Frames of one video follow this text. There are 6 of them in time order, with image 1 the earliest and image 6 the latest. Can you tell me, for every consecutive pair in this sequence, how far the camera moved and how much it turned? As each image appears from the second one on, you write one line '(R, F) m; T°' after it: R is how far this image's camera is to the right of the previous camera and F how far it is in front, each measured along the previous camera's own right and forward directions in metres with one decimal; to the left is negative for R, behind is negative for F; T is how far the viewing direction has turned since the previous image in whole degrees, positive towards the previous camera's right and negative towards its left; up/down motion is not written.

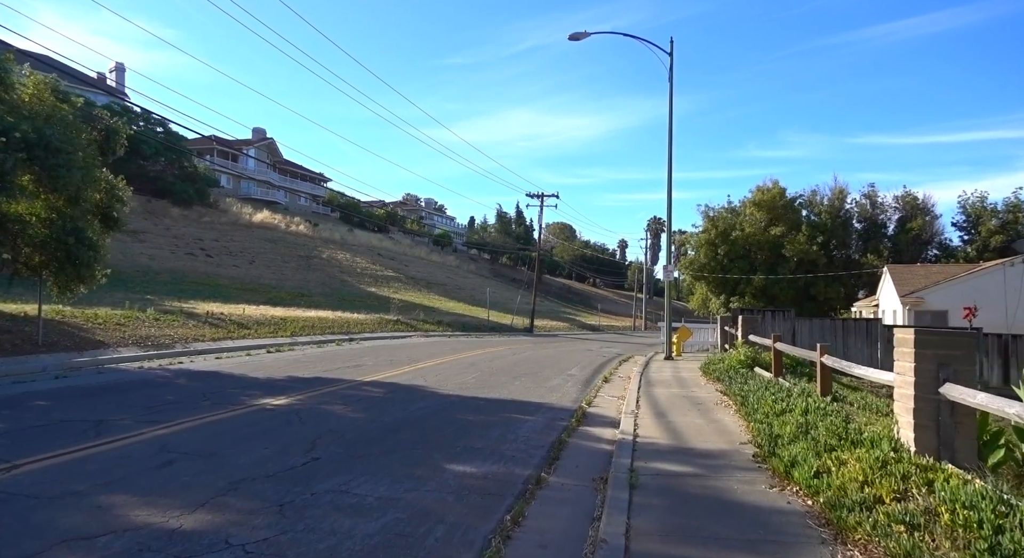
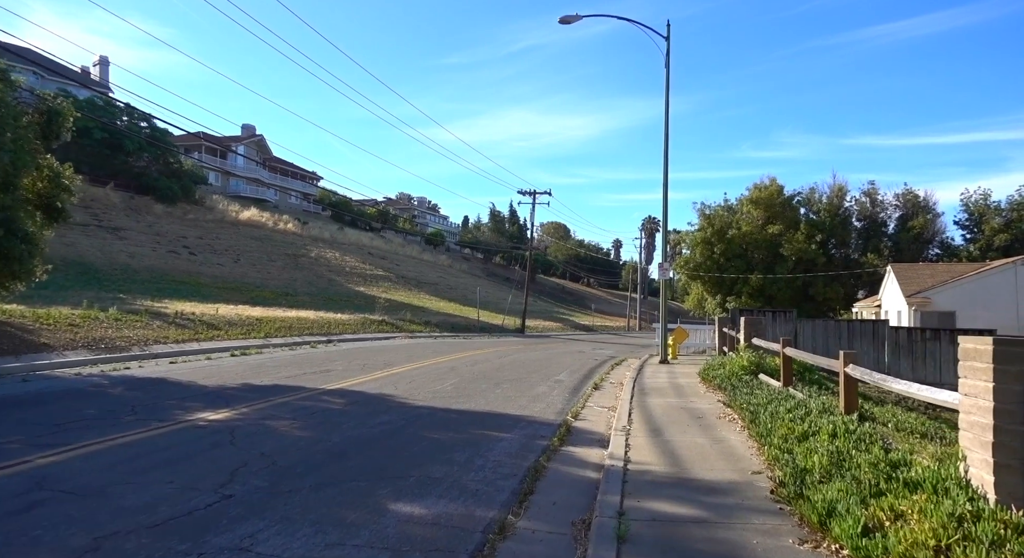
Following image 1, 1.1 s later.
(+0.3, +1.5) m; 0°
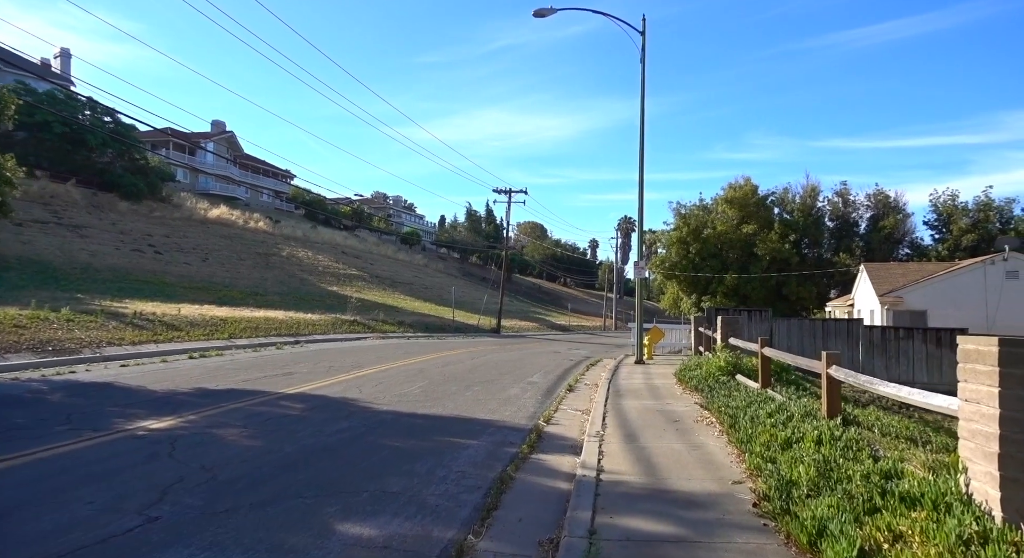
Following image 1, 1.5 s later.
(+0.1, +0.5) m; +2°
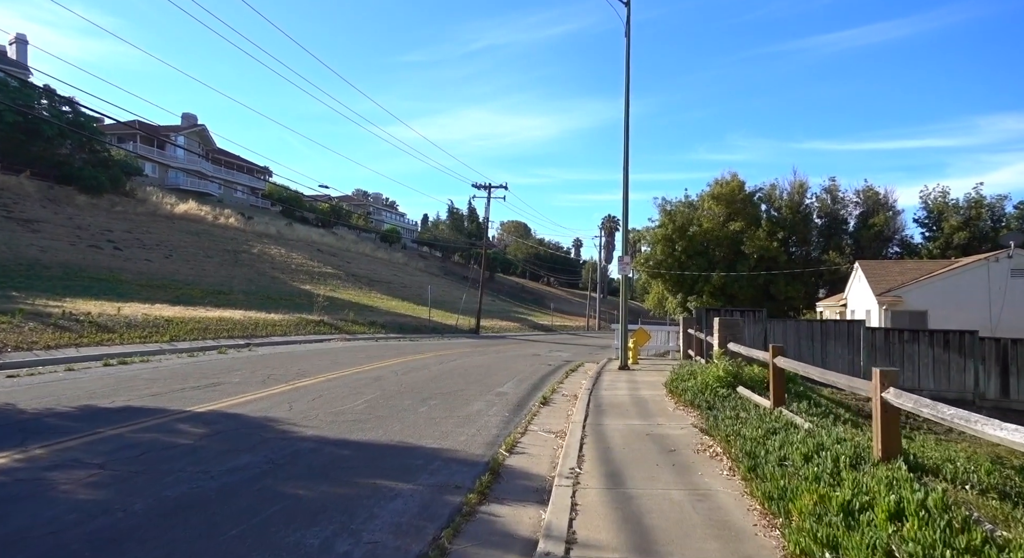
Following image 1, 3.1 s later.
(+0.4, +2.2) m; +1°
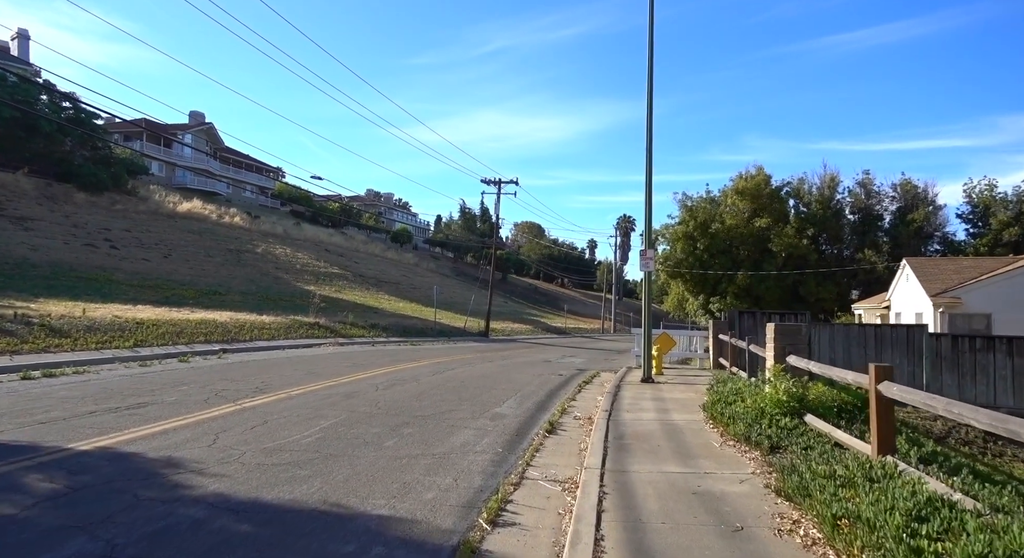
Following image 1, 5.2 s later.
(+0.3, +2.8) m; -1°
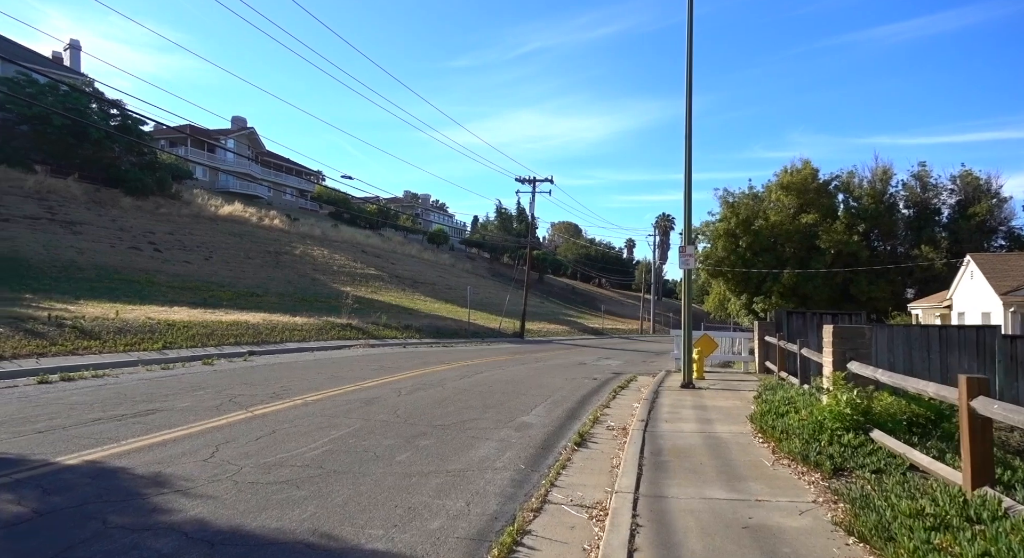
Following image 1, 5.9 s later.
(+0.2, +0.9) m; -3°
